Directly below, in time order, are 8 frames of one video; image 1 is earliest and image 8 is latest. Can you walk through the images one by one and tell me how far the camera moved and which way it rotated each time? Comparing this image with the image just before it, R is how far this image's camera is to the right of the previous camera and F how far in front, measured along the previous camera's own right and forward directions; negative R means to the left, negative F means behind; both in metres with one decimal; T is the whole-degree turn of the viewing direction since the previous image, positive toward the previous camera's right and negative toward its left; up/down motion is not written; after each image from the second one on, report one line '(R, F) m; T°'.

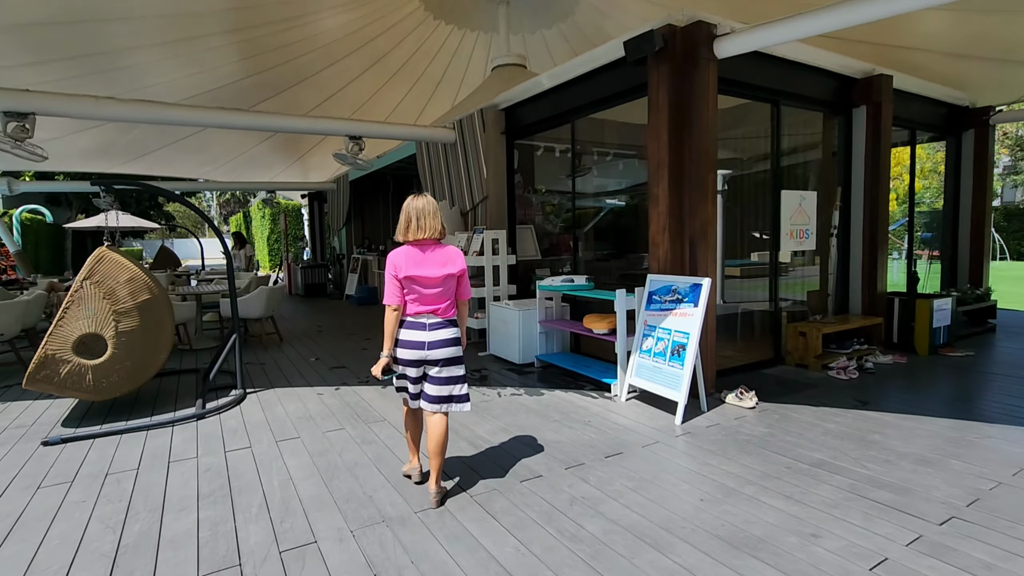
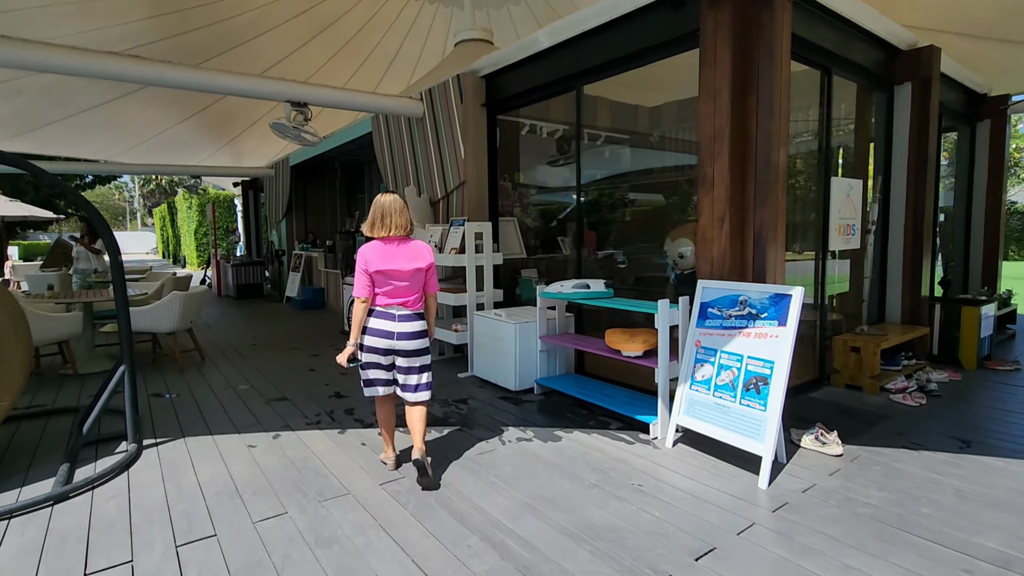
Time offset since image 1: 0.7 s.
(-0.3, +1.0) m; +6°
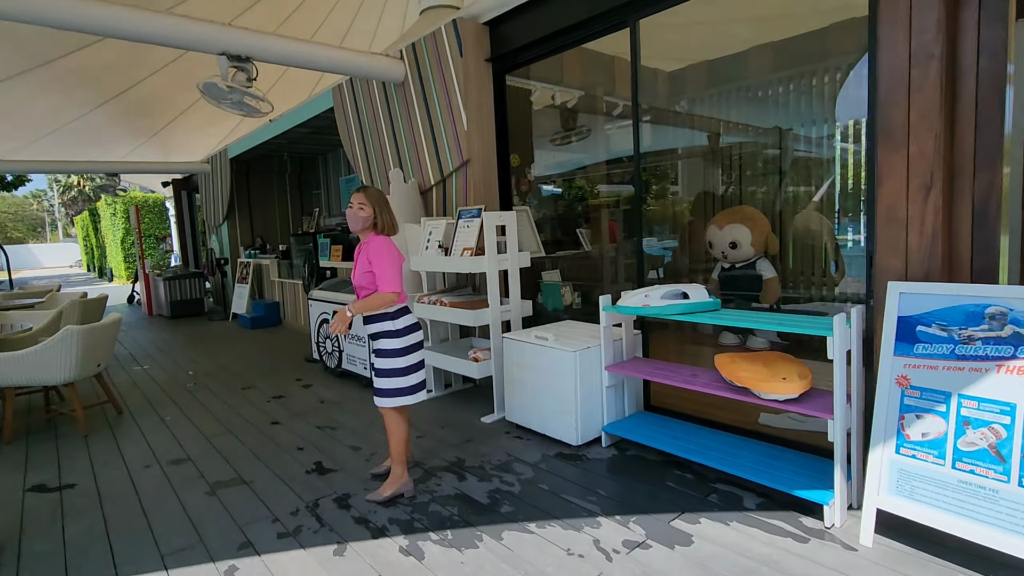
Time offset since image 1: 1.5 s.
(-0.5, +1.1) m; +5°
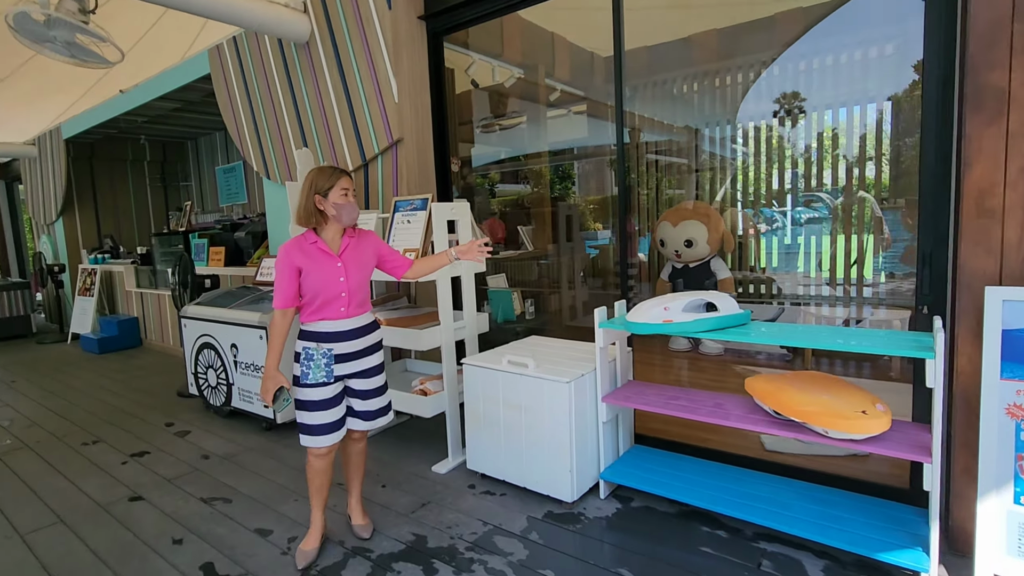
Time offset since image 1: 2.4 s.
(-0.3, +0.7) m; +12°
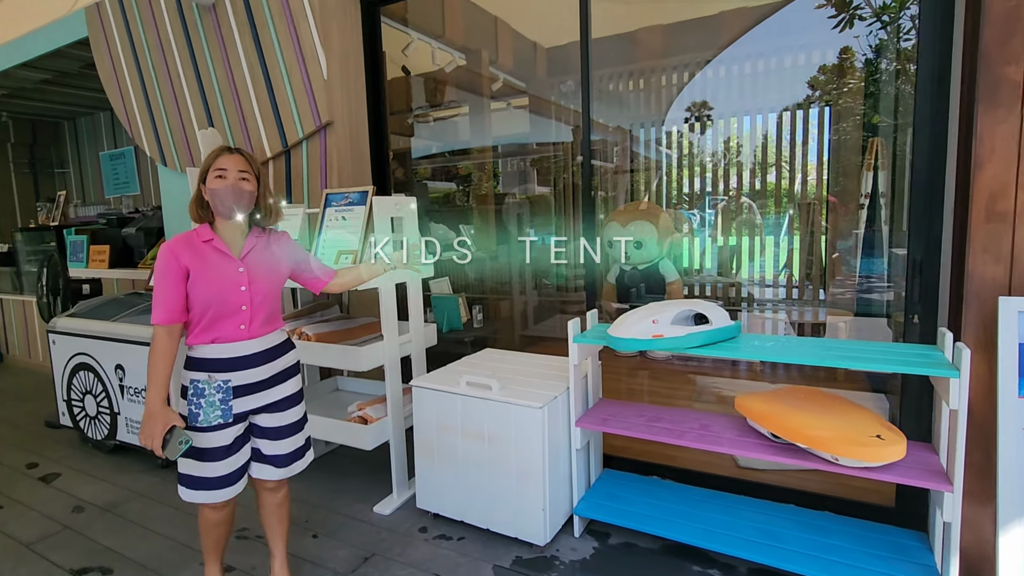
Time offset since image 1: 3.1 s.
(-0.1, +0.3) m; +8°
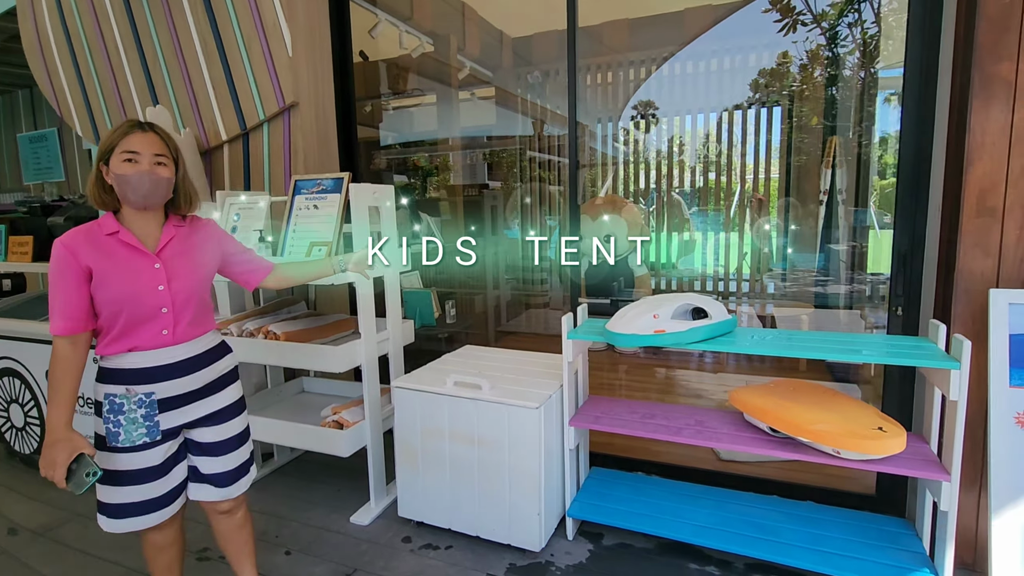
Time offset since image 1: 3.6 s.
(-0.1, +0.1) m; +5°
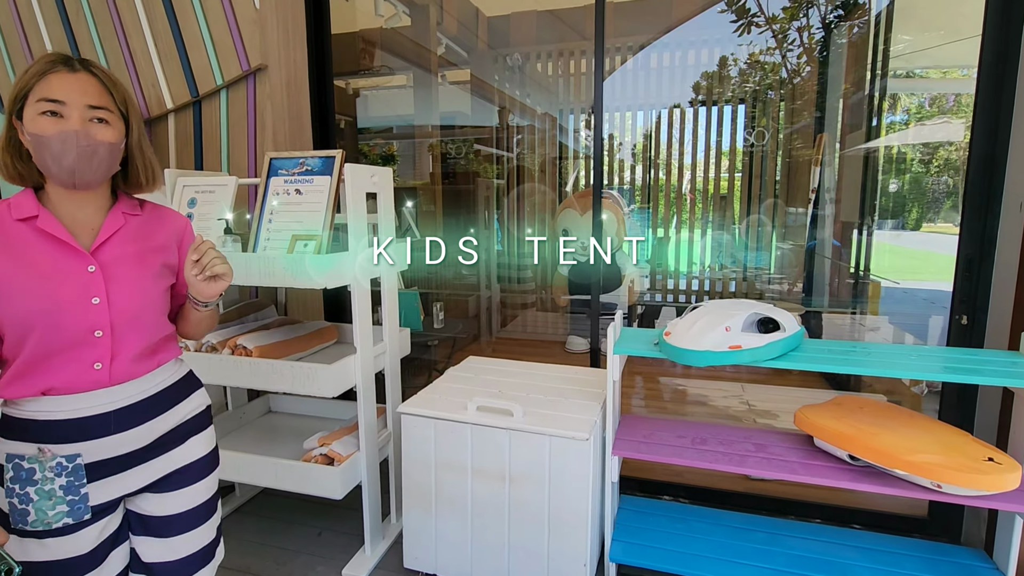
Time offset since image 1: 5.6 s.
(-0.3, +0.3) m; +6°
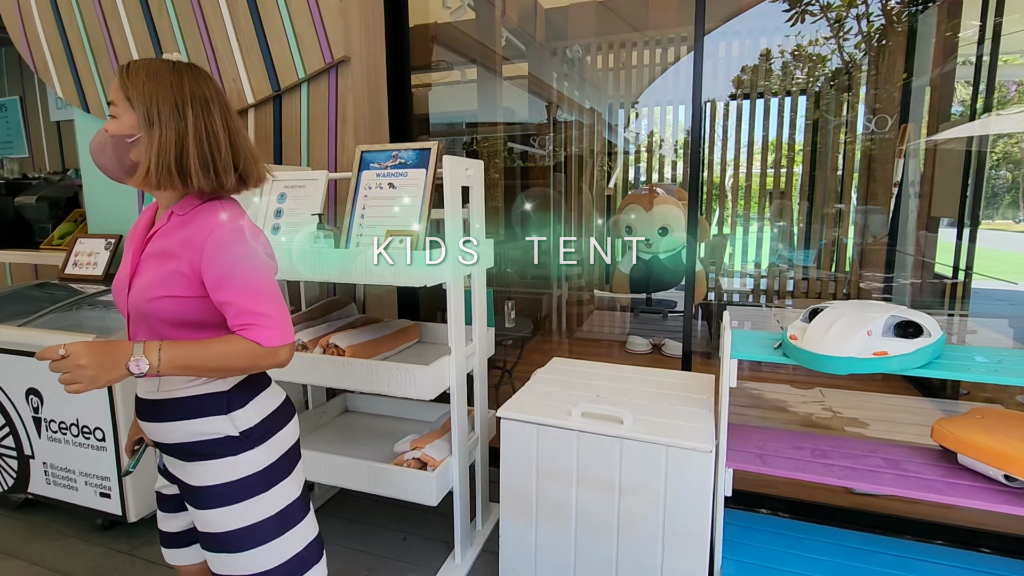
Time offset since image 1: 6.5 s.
(-0.2, +0.1) m; -3°
